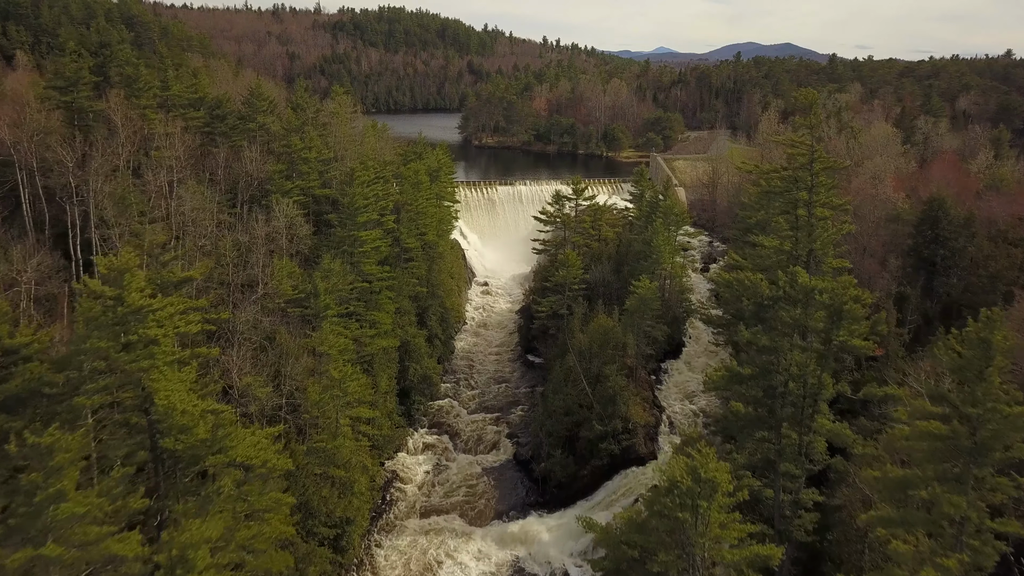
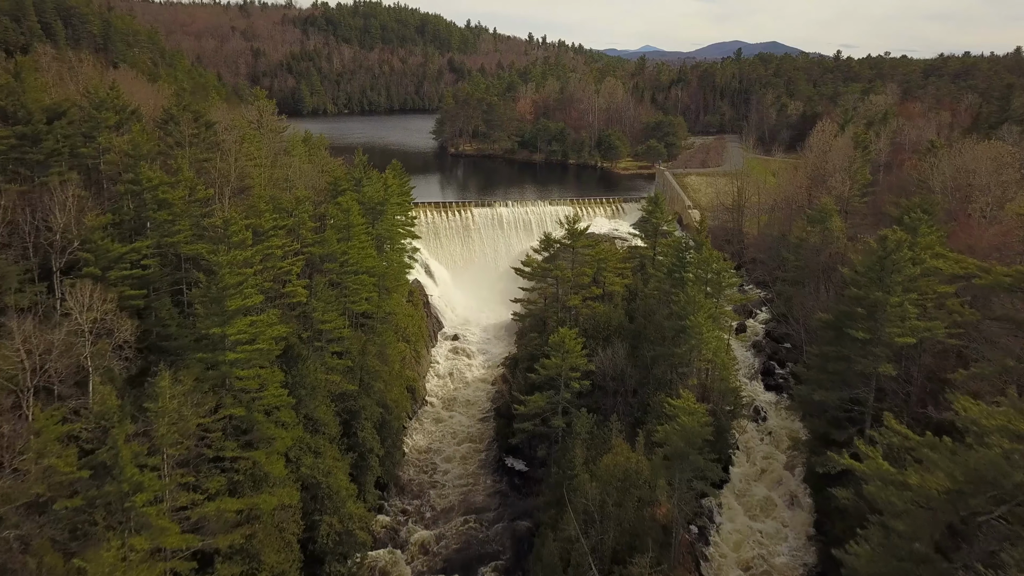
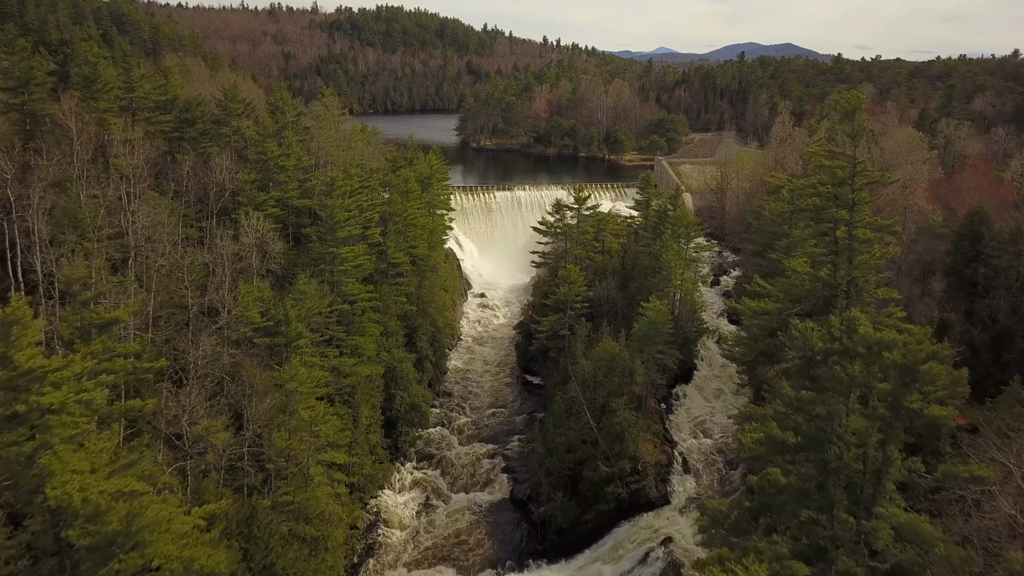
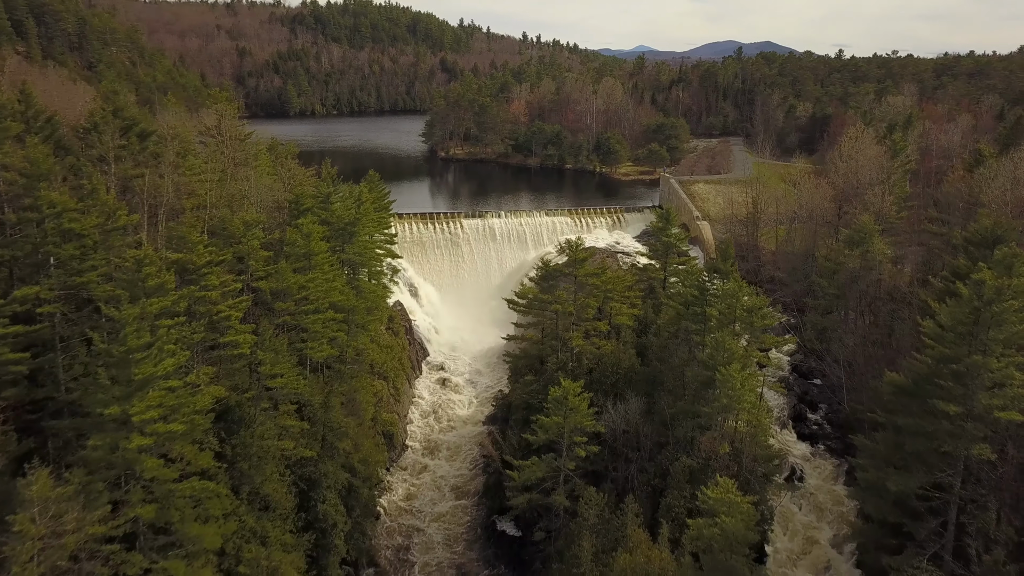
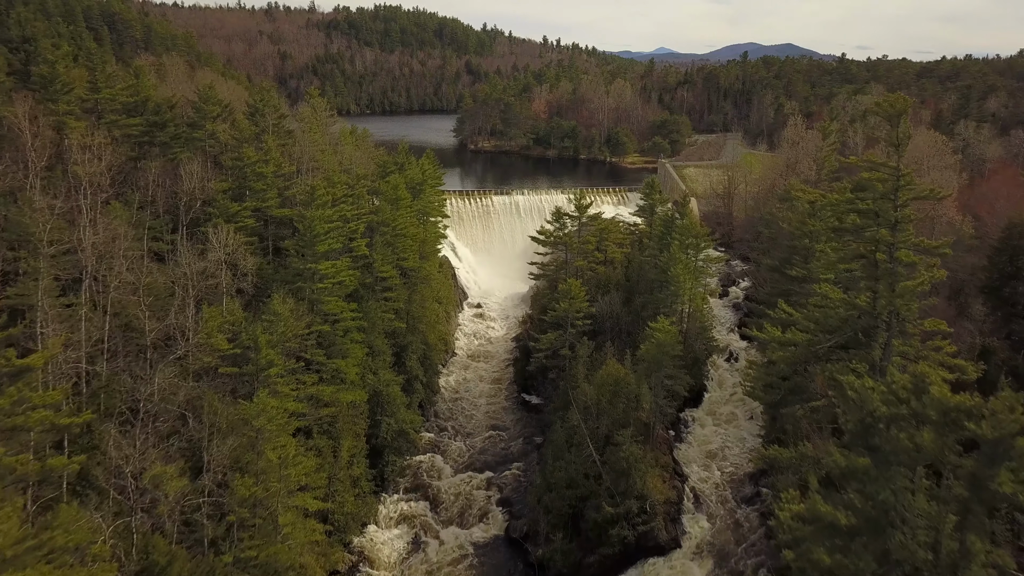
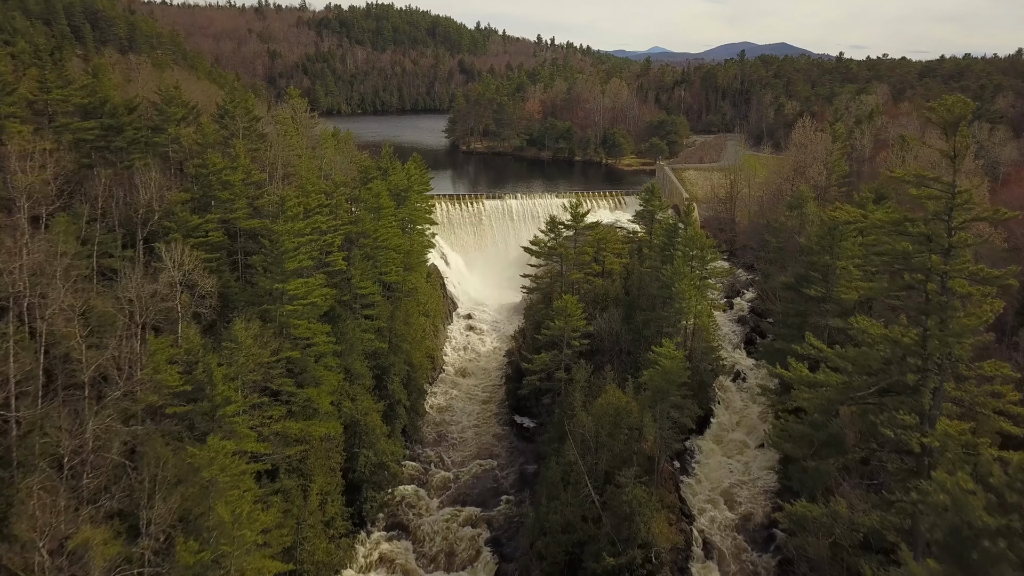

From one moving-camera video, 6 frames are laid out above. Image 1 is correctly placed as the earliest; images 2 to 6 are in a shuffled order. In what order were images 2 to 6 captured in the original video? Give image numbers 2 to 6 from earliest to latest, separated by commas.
3, 5, 6, 2, 4
